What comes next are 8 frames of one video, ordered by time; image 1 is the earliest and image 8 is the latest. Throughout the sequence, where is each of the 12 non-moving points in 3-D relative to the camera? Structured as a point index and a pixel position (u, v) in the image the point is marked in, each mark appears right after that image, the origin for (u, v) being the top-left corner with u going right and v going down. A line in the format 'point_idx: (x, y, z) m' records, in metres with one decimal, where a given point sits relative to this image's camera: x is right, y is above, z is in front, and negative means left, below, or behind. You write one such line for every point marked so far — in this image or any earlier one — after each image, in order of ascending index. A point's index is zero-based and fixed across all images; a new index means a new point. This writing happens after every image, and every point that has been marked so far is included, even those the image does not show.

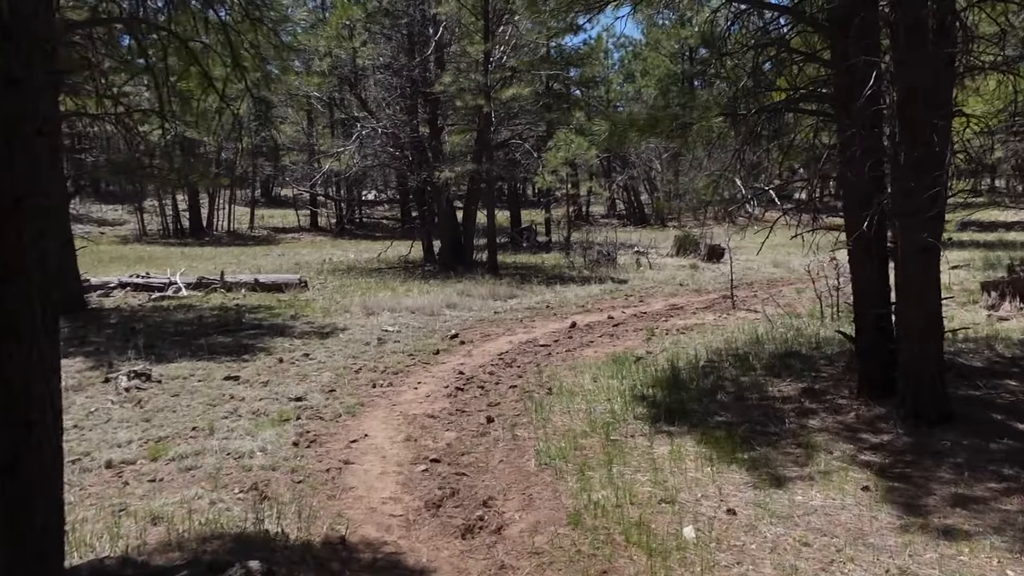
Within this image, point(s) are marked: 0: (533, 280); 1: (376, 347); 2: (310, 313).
0: (+0.3, +0.1, +14.9) m
1: (-1.3, -0.6, +8.7) m
2: (-2.5, -0.3, +11.4) m
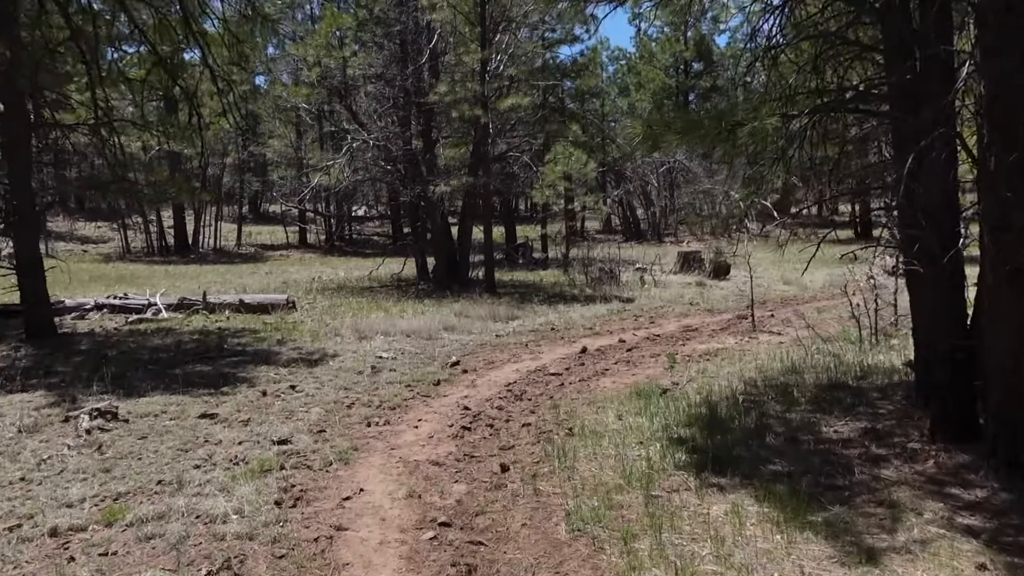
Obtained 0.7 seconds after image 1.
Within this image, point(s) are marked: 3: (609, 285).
0: (+0.3, -0.2, +14.2) m
1: (-1.2, -0.8, +7.9) m
2: (-2.5, -0.6, +10.6) m
3: (+1.7, 0.0, +15.8) m
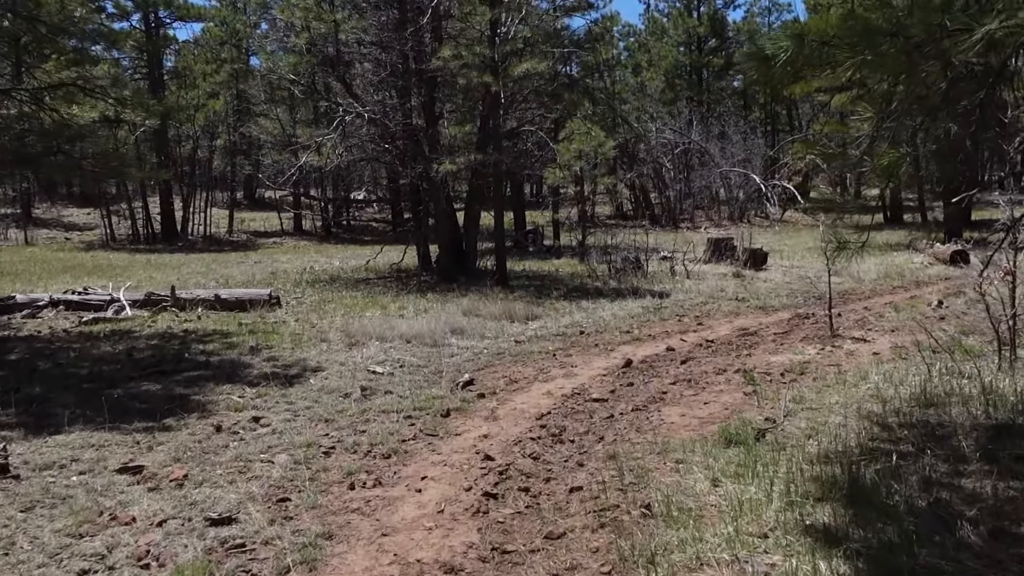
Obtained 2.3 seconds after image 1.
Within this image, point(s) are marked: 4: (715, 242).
0: (+0.5, -0.1, +12.3) m
1: (-1.0, -0.8, +6.1) m
2: (-2.3, -0.5, +8.8) m
3: (+1.9, +0.2, +14.0) m
4: (+3.7, +0.8, +16.8) m
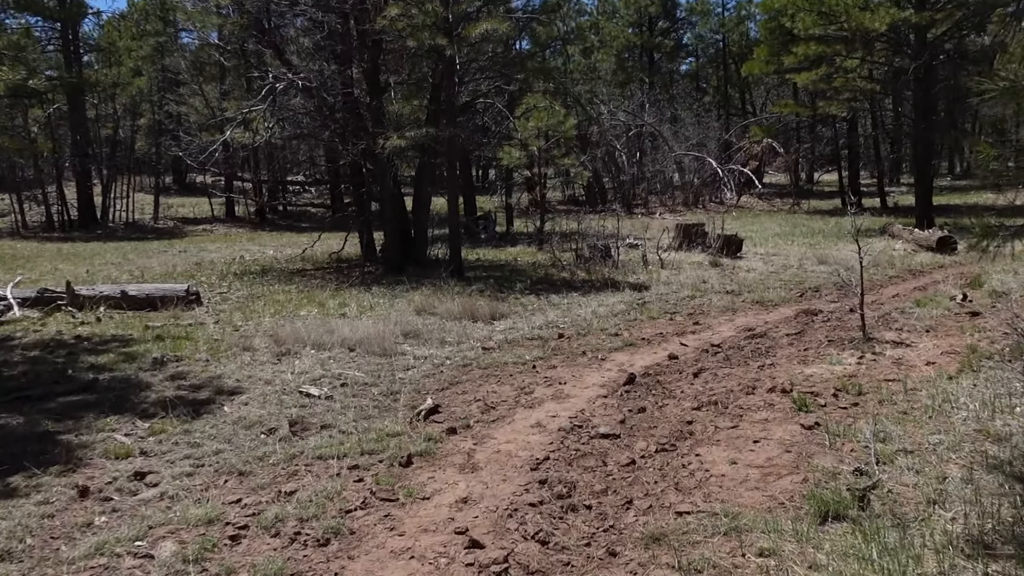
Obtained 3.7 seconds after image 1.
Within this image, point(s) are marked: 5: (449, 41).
0: (0.0, 0.0, +10.8) m
1: (-1.1, -0.8, +4.5) m
2: (-2.6, -0.5, +7.2) m
3: (+1.3, +0.3, +12.6) m
4: (+2.9, +1.0, +15.4) m
5: (-0.8, +3.1, +11.5) m
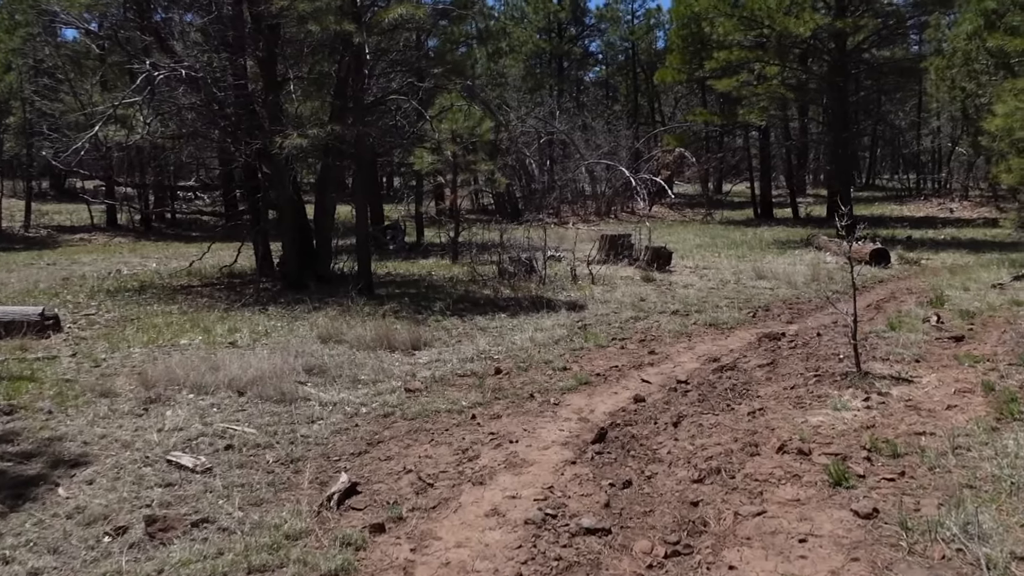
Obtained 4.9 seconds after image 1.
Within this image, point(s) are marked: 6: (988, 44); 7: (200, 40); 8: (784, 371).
0: (-0.8, -0.2, +9.5) m
1: (-1.3, -0.9, +3.1) m
2: (-3.0, -0.7, +5.6) m
3: (+0.3, +0.1, +11.4) m
4: (+1.6, +0.8, +14.4) m
5: (-1.7, +2.9, +10.1) m
6: (+6.3, +3.2, +12.1) m
7: (-4.0, +3.2, +11.8) m
8: (+1.9, -0.6, +6.3) m
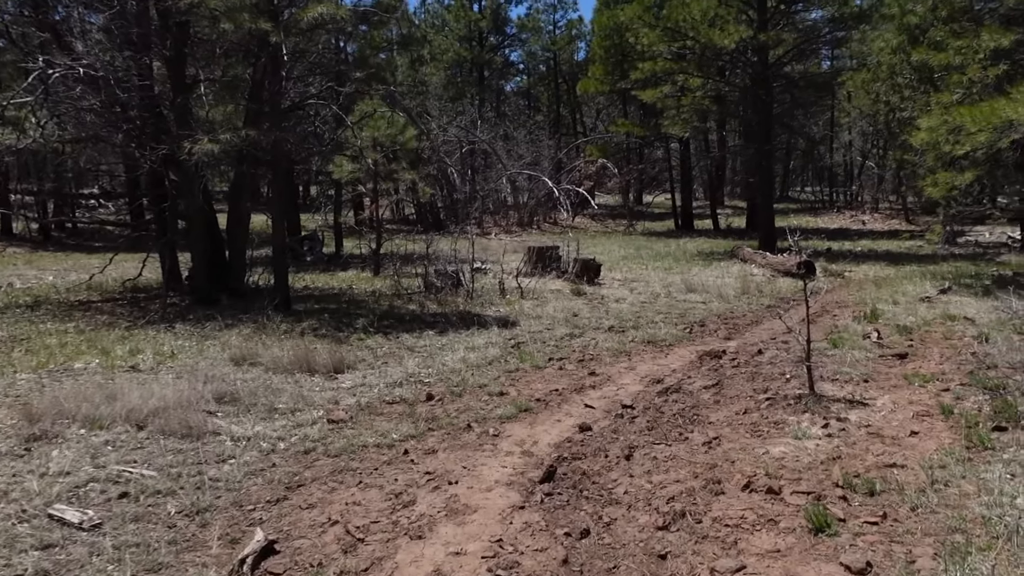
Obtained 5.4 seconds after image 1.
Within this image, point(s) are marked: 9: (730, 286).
0: (-1.5, -0.4, +9.0) m
1: (-1.4, -1.0, +2.5) m
2: (-3.3, -0.8, +4.9) m
3: (-0.6, -0.1, +10.9) m
4: (+0.4, +0.6, +14.0) m
5: (-2.5, +2.7, +9.5) m
6: (+5.3, +3.1, +12.2) m
7: (-5.0, +3.0, +11.0) m
8: (+1.4, -0.7, +6.0) m
9: (+3.0, 0.0, +12.6) m
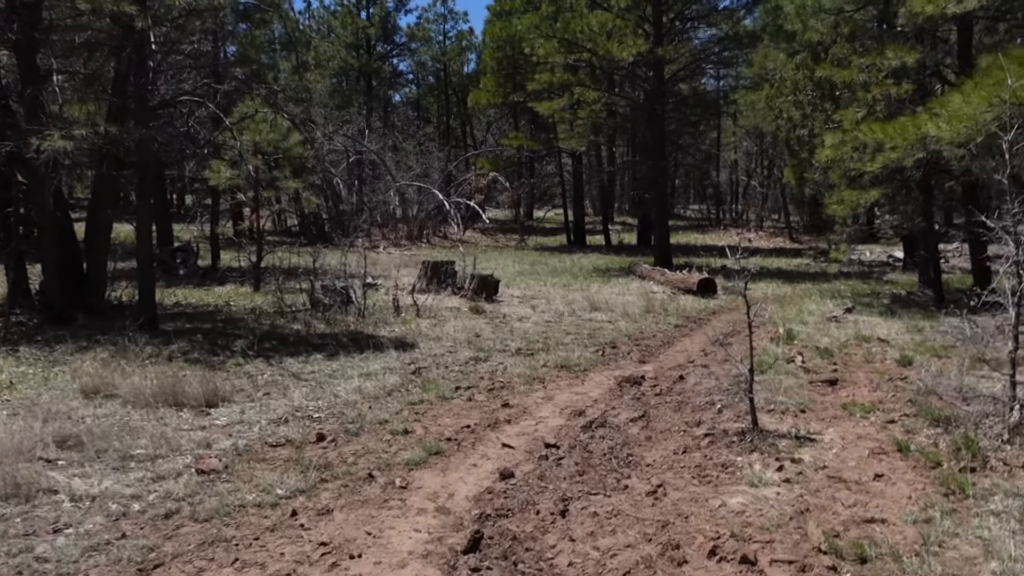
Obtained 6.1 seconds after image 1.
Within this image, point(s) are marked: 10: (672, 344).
0: (-2.4, -0.5, +8.0) m
1: (-1.5, -1.1, +1.6) m
2: (-3.7, -0.9, +3.7) m
3: (-1.8, -0.3, +10.0) m
4: (-1.1, +0.3, +13.3) m
5: (-3.4, +2.6, +8.4) m
6: (+4.0, +2.8, +12.1) m
7: (-6.1, +2.8, +9.6) m
8: (+0.9, -0.8, +5.4) m
9: (+1.6, -0.2, +12.2) m
10: (+1.6, -0.5, +9.0) m
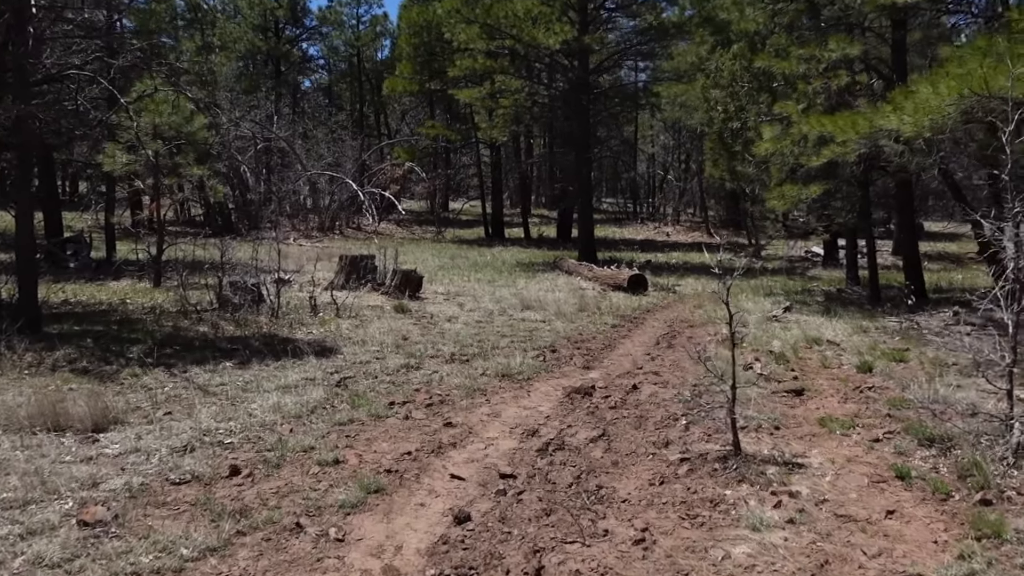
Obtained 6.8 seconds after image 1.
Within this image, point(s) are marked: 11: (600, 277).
0: (-2.9, -0.5, +7.0) m
1: (-1.4, -1.1, +0.7) m
2: (-3.8, -0.9, +2.6) m
3: (-2.5, -0.3, +9.1) m
4: (-2.2, +0.4, +12.4) m
5: (-4.0, +2.6, +7.3) m
6: (+3.1, +2.8, +11.7) m
7: (-6.7, +2.9, +8.3) m
8: (+0.6, -0.8, +4.8) m
9: (+0.7, -0.2, +11.6) m
10: (+1.0, -0.5, +8.4) m
11: (+1.4, +0.2, +14.3) m
